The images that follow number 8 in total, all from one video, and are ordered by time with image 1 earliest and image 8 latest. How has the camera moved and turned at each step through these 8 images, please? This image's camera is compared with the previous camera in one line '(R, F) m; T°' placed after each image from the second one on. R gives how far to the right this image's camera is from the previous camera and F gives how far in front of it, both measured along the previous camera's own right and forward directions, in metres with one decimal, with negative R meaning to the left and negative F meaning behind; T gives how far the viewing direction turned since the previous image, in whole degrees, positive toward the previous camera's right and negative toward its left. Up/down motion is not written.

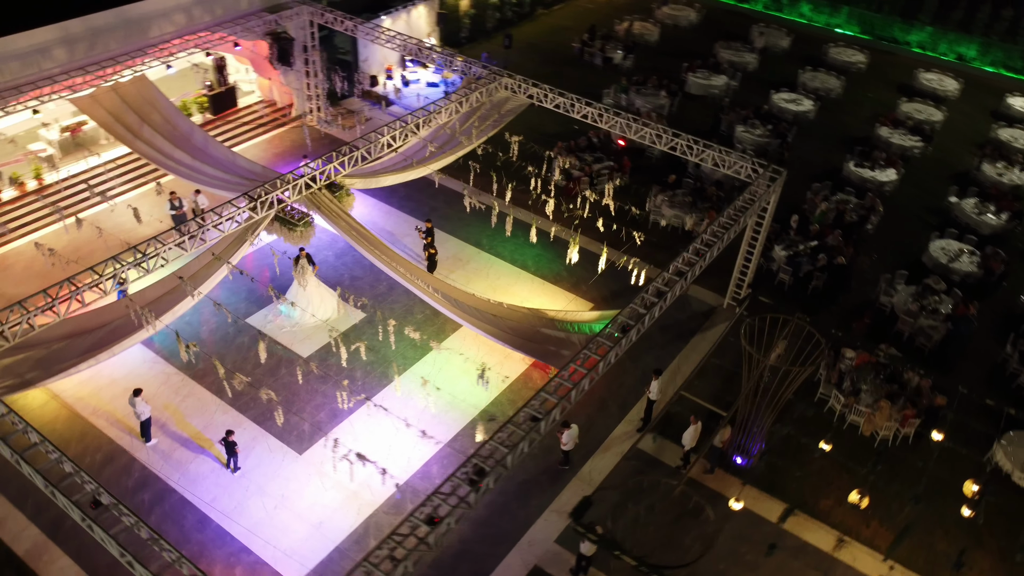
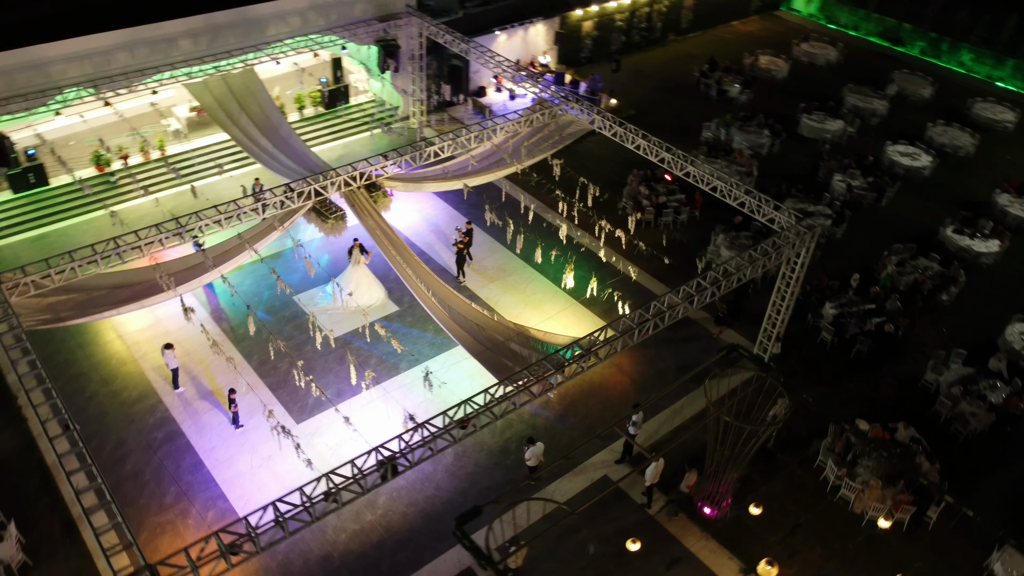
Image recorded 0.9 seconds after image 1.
(+2.3, -0.2) m; -12°
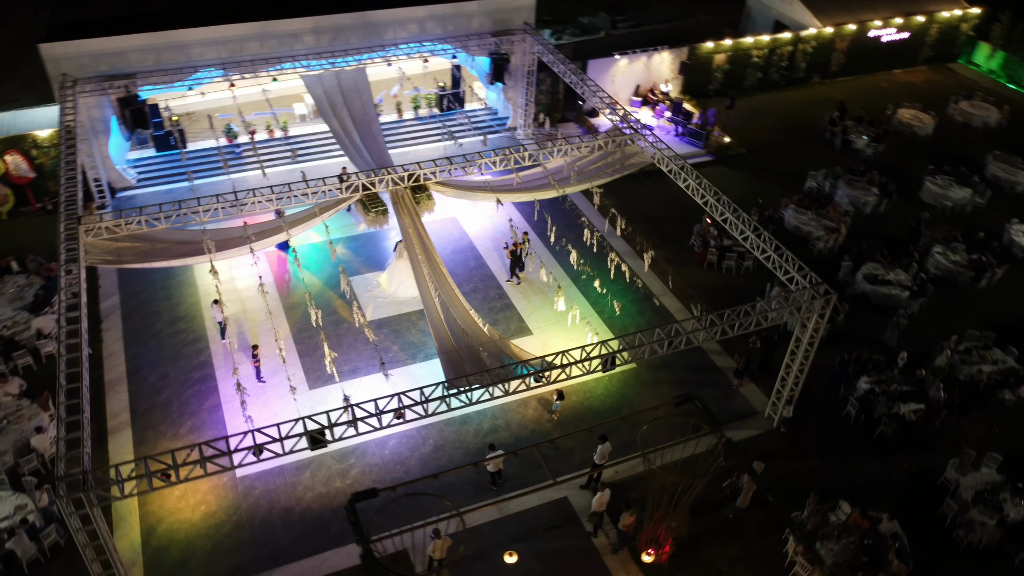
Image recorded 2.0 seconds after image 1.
(+2.6, -0.3) m; -13°
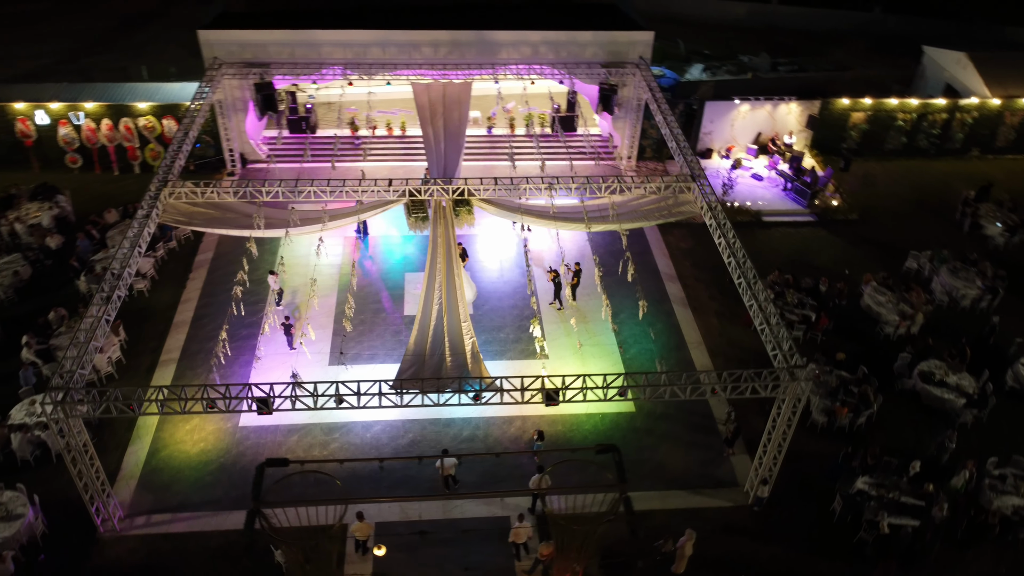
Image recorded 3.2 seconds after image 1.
(+3.1, -0.2) m; -15°
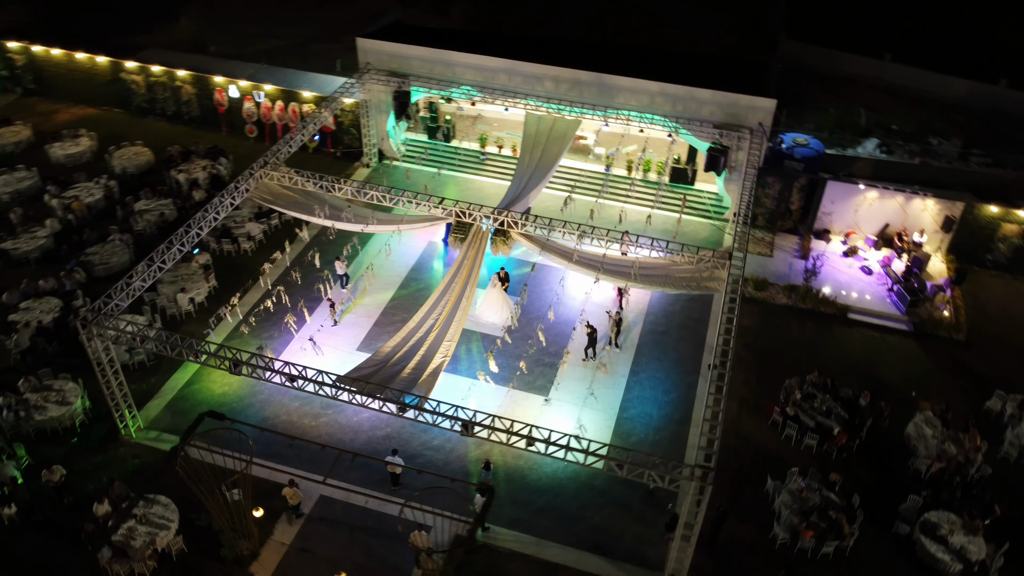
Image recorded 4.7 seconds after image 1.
(+4.0, -0.1) m; -18°
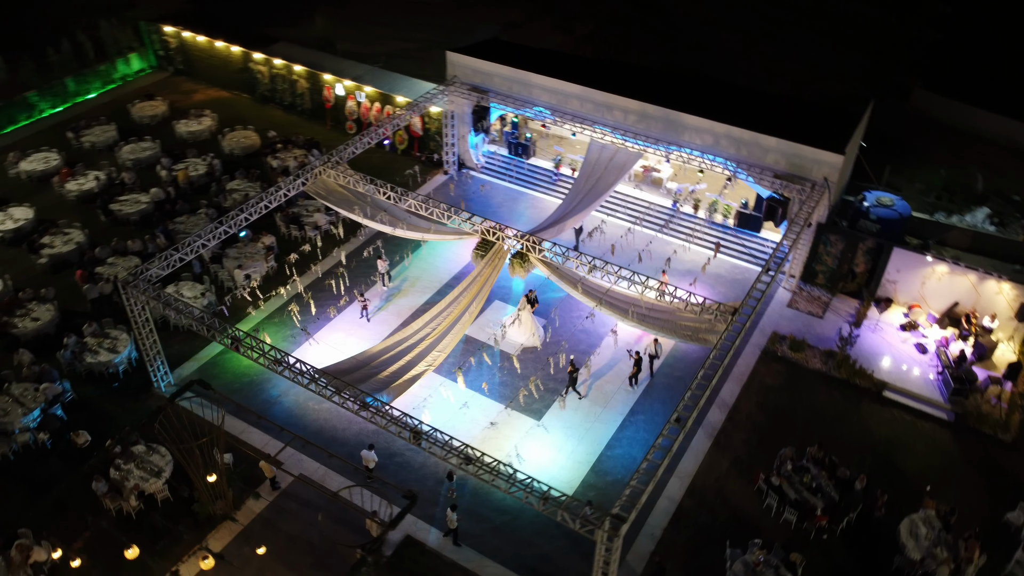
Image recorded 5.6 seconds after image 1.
(+2.7, -0.1) m; -11°
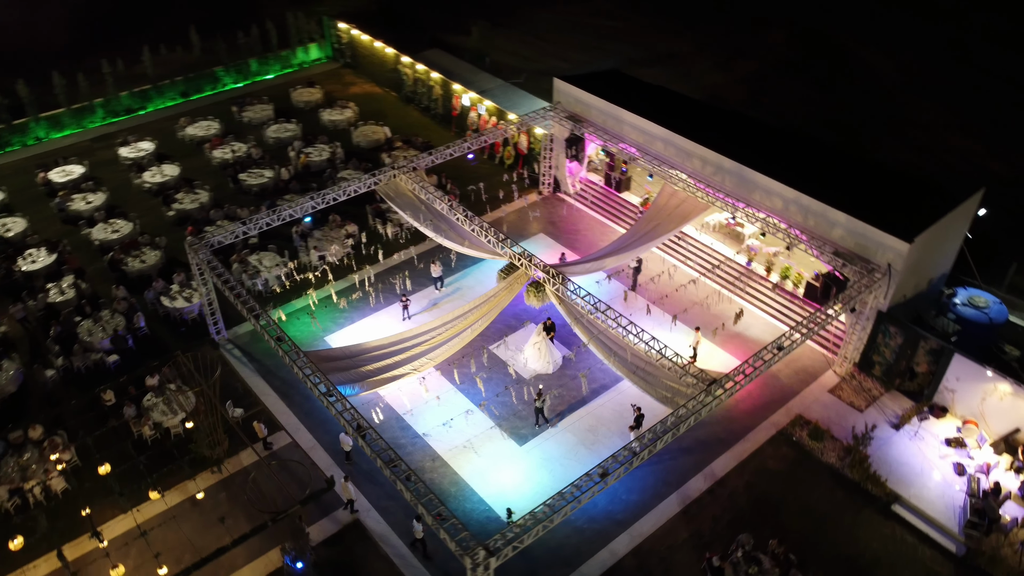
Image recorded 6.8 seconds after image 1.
(+3.7, 0.0) m; -15°
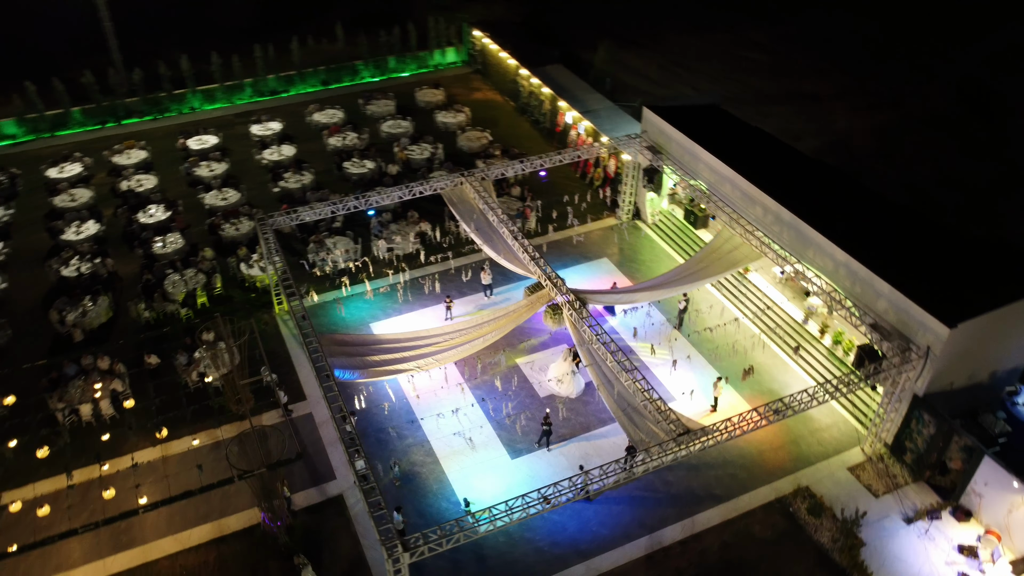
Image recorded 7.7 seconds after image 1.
(+2.9, -0.2) m; -12°
